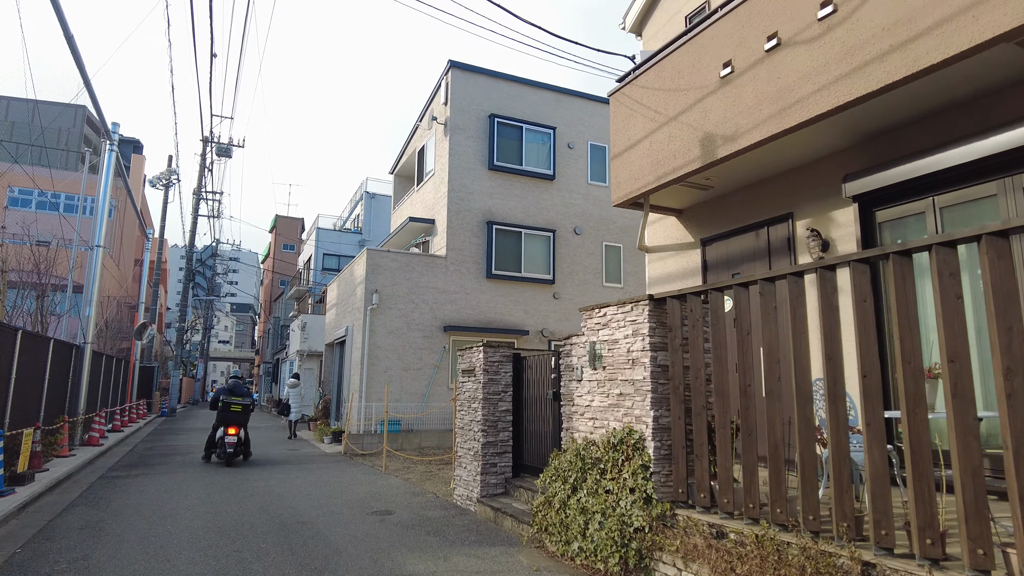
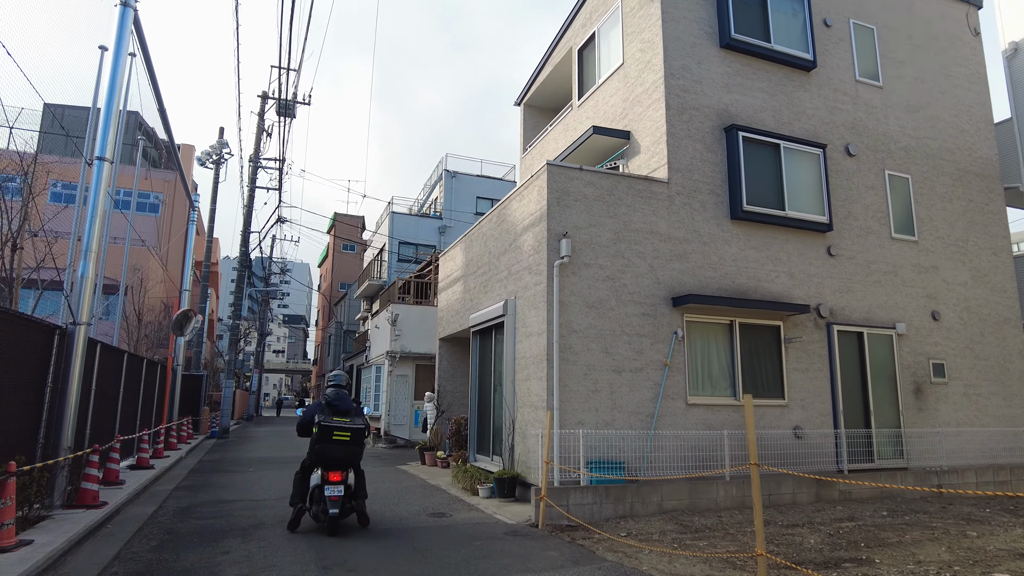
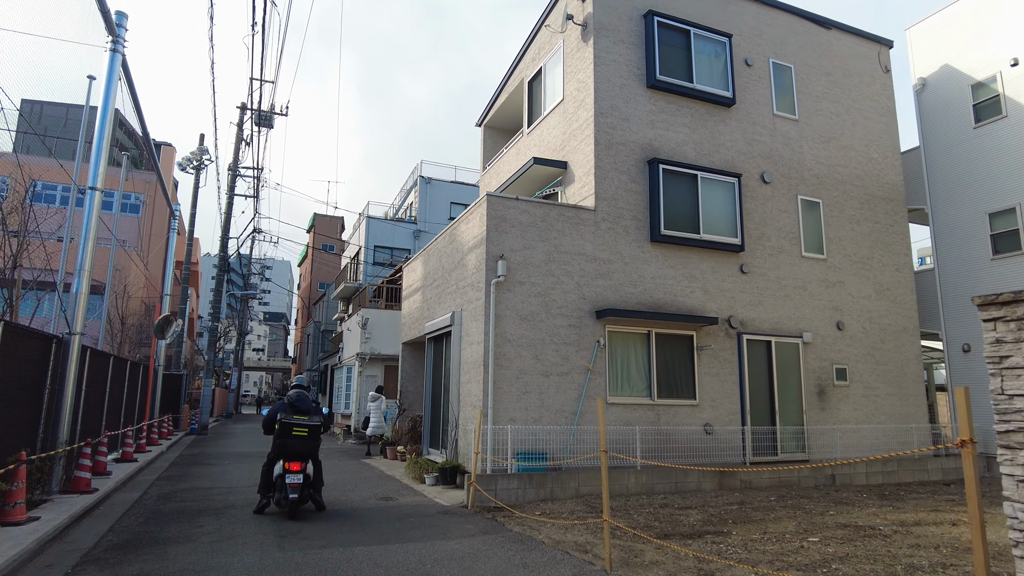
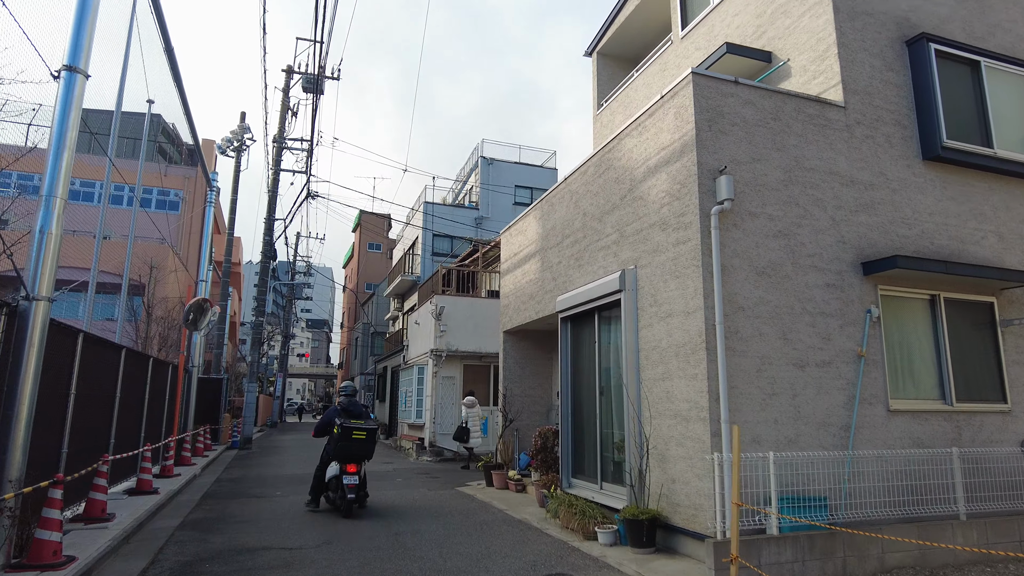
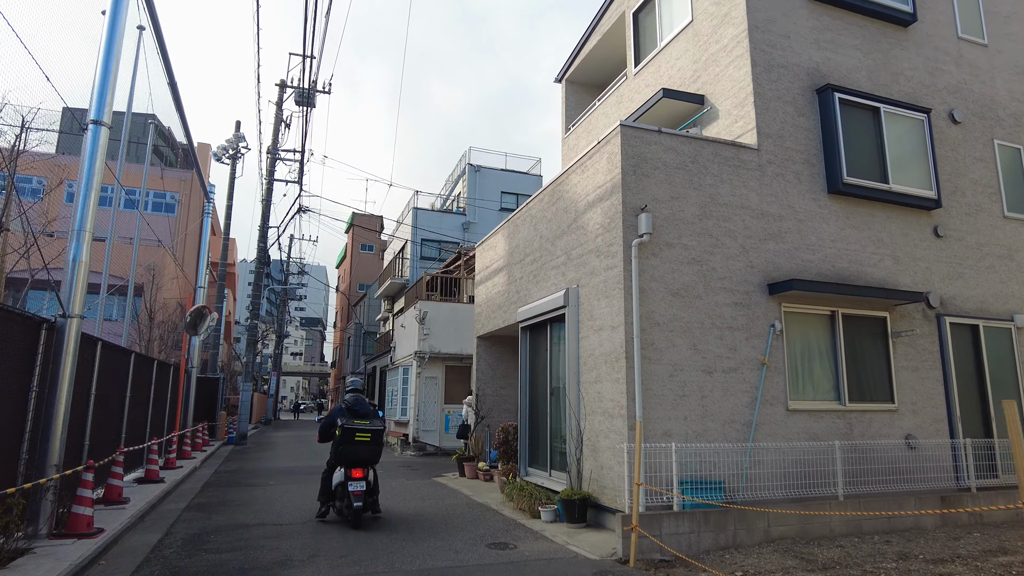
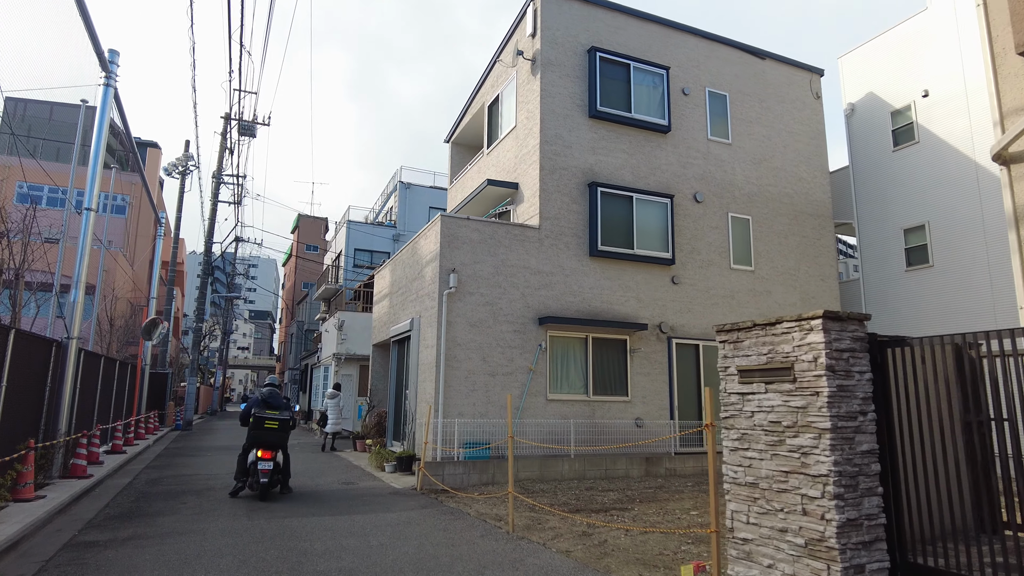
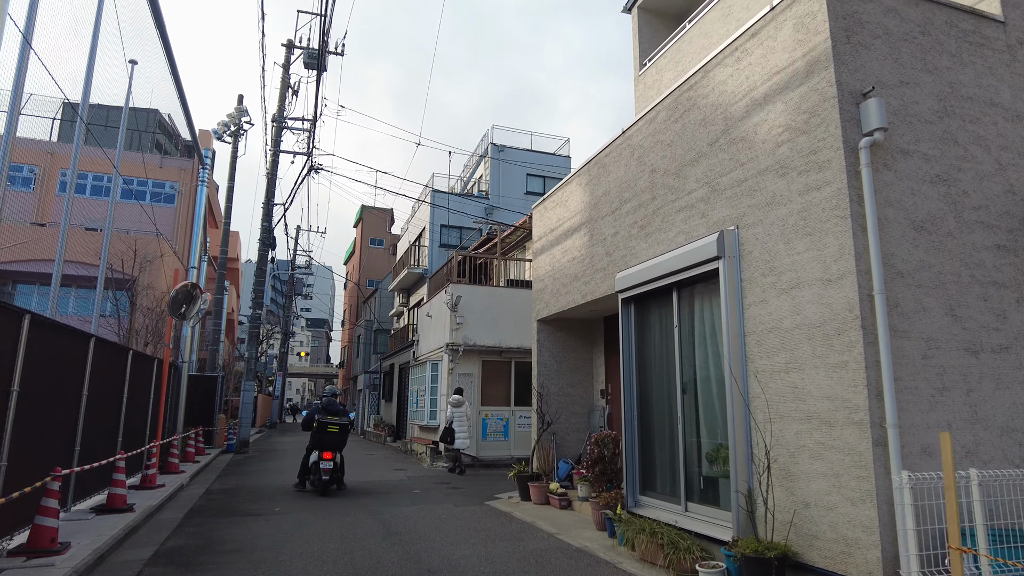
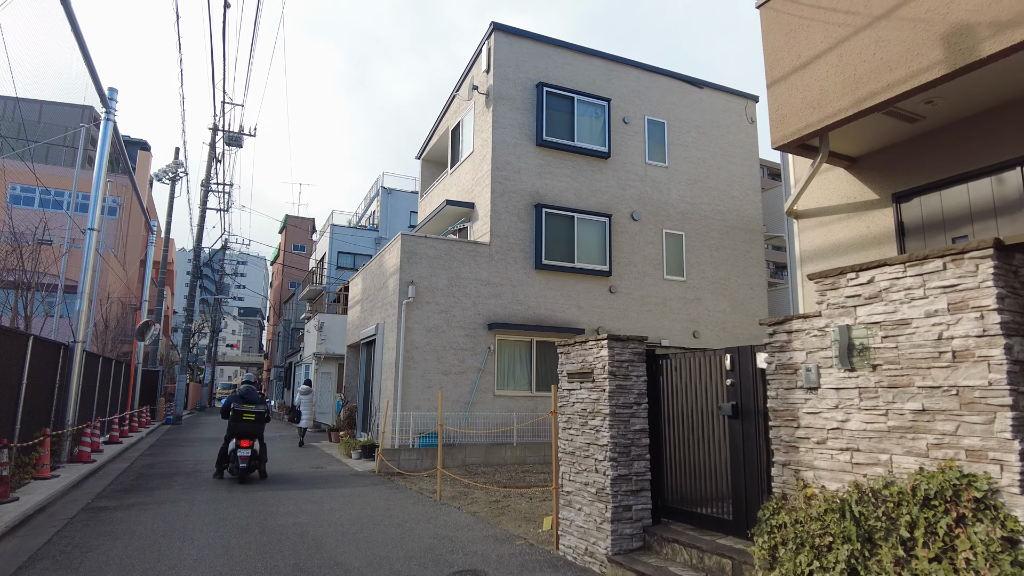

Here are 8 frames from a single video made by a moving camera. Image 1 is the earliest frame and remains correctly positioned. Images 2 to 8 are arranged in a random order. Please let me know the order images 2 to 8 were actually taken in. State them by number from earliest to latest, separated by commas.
8, 6, 3, 2, 5, 4, 7
